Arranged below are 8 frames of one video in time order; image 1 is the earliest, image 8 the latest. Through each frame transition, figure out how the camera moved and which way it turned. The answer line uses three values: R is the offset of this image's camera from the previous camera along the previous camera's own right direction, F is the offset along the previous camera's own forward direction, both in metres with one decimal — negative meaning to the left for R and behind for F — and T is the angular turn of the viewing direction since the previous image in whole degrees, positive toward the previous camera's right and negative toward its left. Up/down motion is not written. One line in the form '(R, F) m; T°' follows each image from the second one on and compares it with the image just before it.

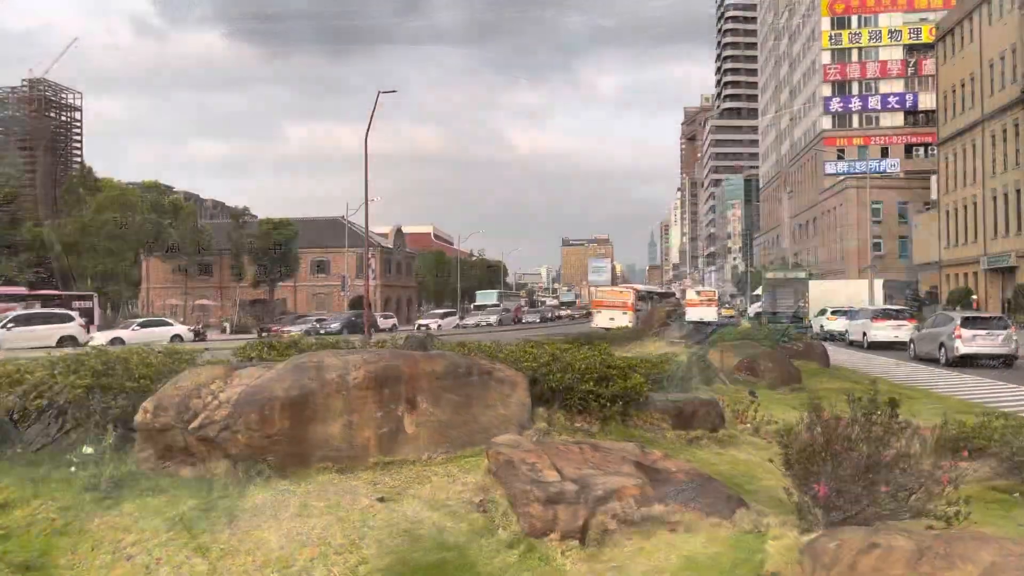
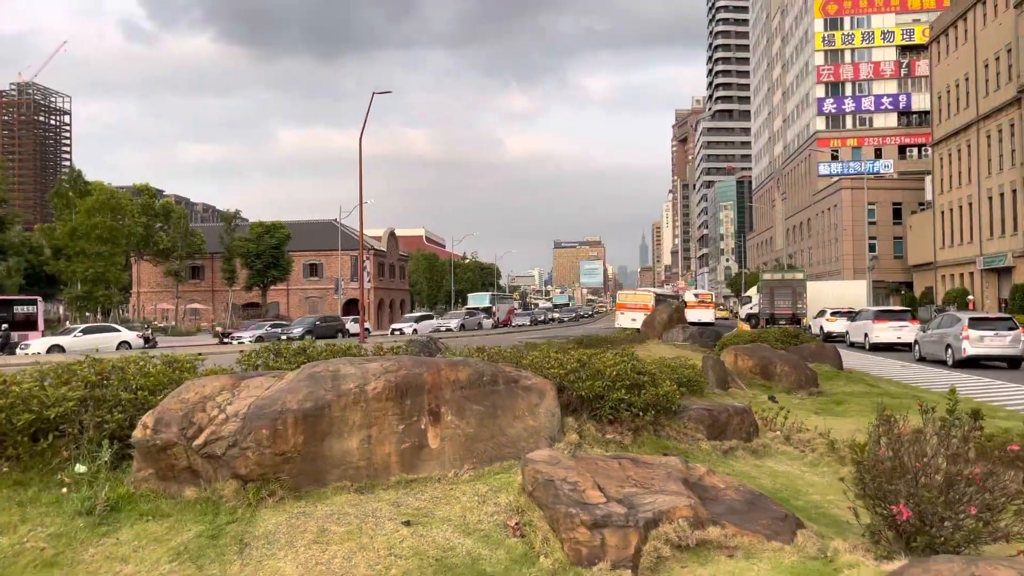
(-0.2, +0.4) m; +1°
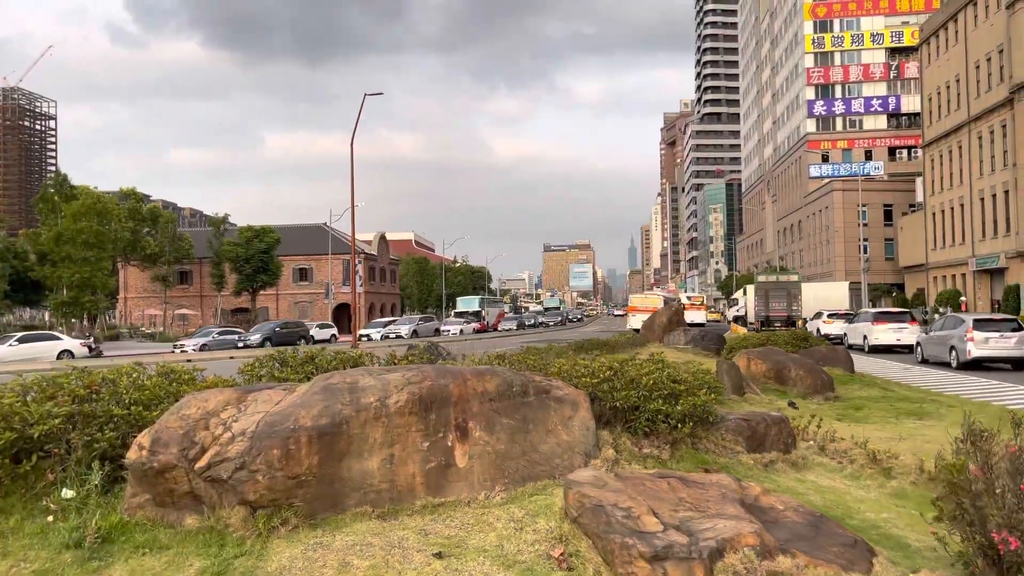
(-0.2, +0.4) m; +1°
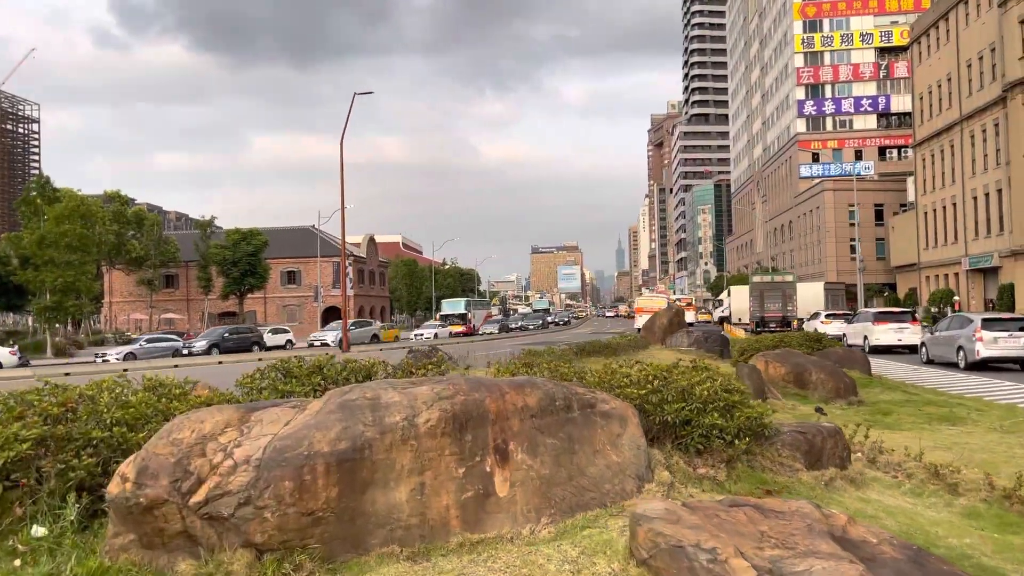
(-0.2, +0.6) m; +1°
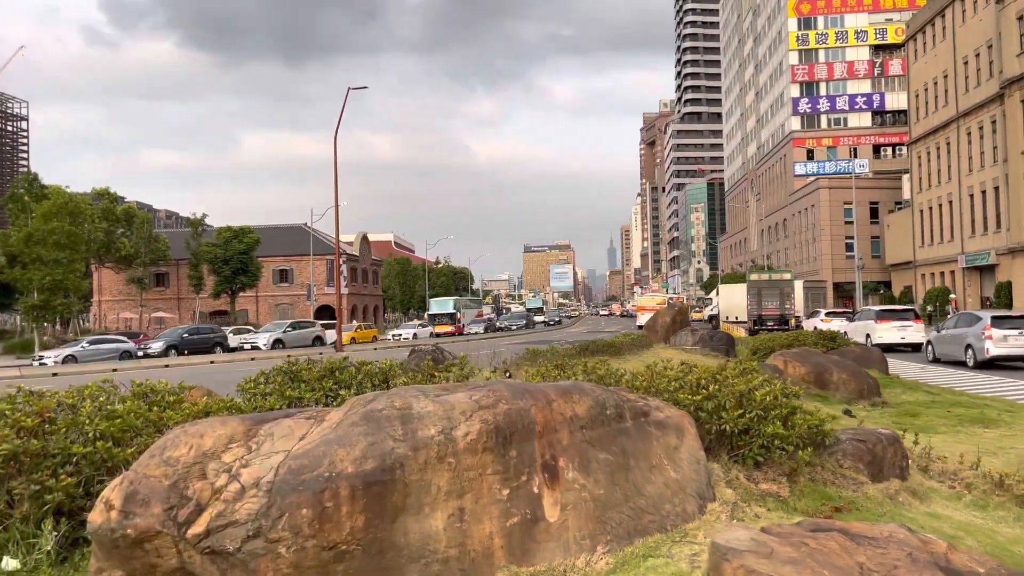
(-0.2, +0.5) m; +1°
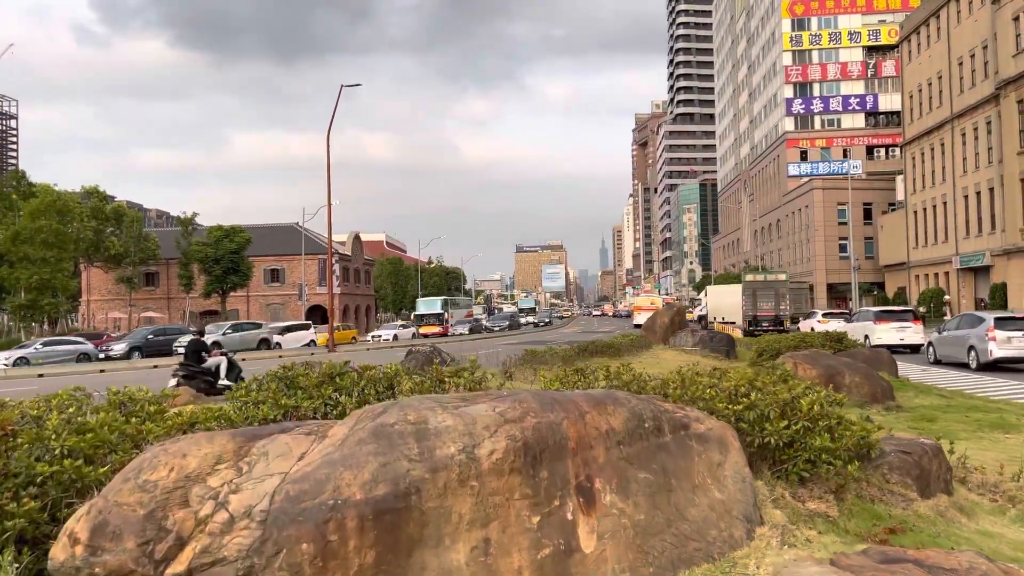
(-0.1, +0.4) m; +1°
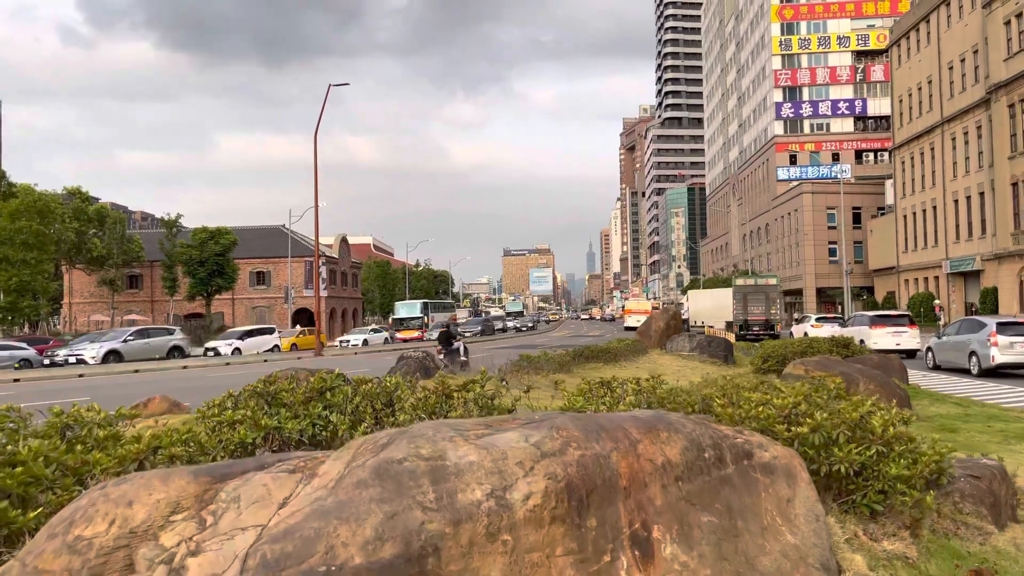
(-0.1, +0.5) m; +1°
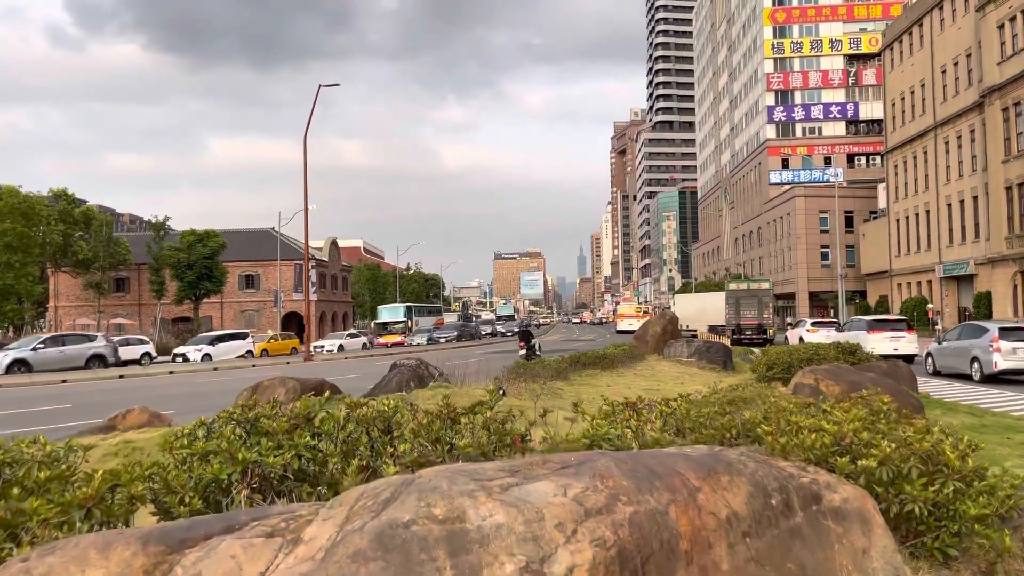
(-0.1, +0.4) m; +1°
